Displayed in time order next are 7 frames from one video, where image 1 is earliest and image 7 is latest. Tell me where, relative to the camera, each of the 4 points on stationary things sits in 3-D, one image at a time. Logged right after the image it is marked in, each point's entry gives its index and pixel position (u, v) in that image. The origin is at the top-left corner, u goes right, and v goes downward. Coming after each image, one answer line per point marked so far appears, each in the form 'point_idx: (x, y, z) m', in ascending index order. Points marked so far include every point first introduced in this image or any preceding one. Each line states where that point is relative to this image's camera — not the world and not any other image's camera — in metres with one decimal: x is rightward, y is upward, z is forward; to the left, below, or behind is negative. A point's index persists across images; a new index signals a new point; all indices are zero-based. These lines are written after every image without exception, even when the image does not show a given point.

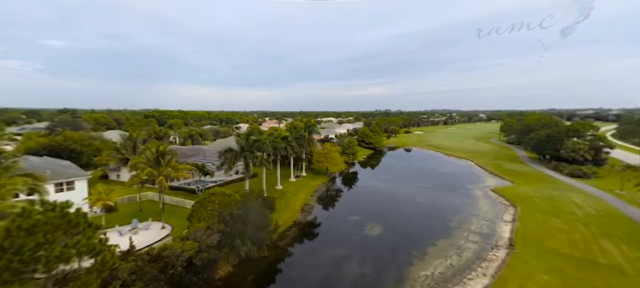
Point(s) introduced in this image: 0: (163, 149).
0: (-11.9, -0.3, +19.6) m
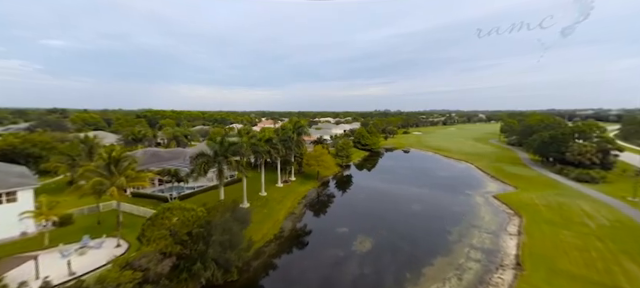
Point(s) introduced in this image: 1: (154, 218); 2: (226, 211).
0: (-13.4, -0.7, +16.9) m
1: (-9.6, -4.3, +14.6) m
2: (-6.1, -4.4, +16.3) m
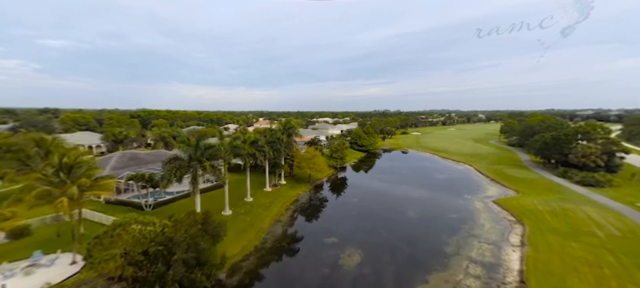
0: (-14.6, -1.0, +15.0) m
1: (-10.8, -4.5, +12.7) m
2: (-7.3, -4.6, +14.4) m
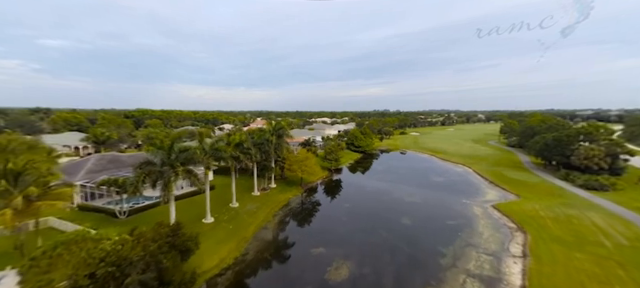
0: (-15.7, -1.2, +13.3) m
1: (-11.9, -4.8, +11.1) m
2: (-8.4, -4.9, +12.8) m
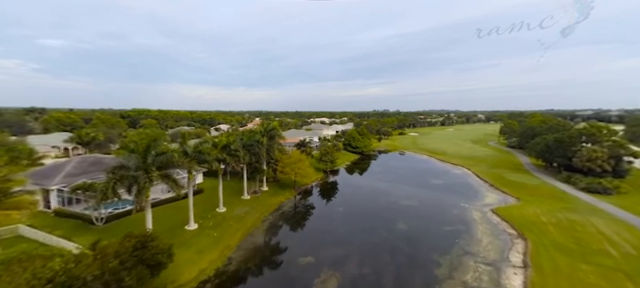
0: (-16.6, -1.4, +12.1) m
1: (-12.8, -5.0, +9.8) m
2: (-9.3, -5.1, +11.5) m
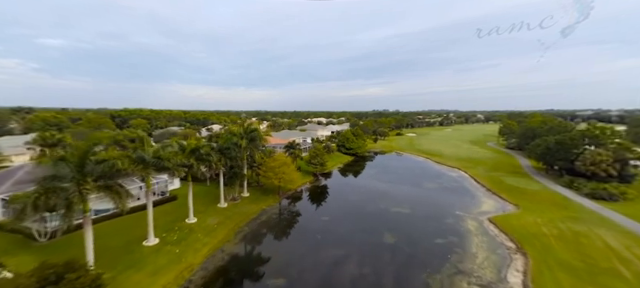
0: (-18.5, -1.8, +9.7) m
1: (-14.7, -5.3, +7.5) m
2: (-11.2, -5.5, +9.2) m
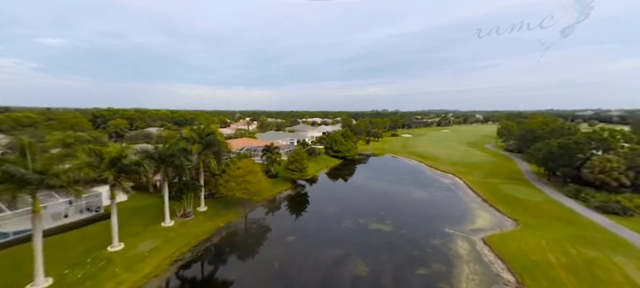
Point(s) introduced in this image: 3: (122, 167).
0: (-22.0, -2.4, +5.3) m
1: (-18.2, -5.9, +3.0) m
2: (-14.7, -6.1, +4.7) m
3: (-14.3, -1.7, +19.2) m
